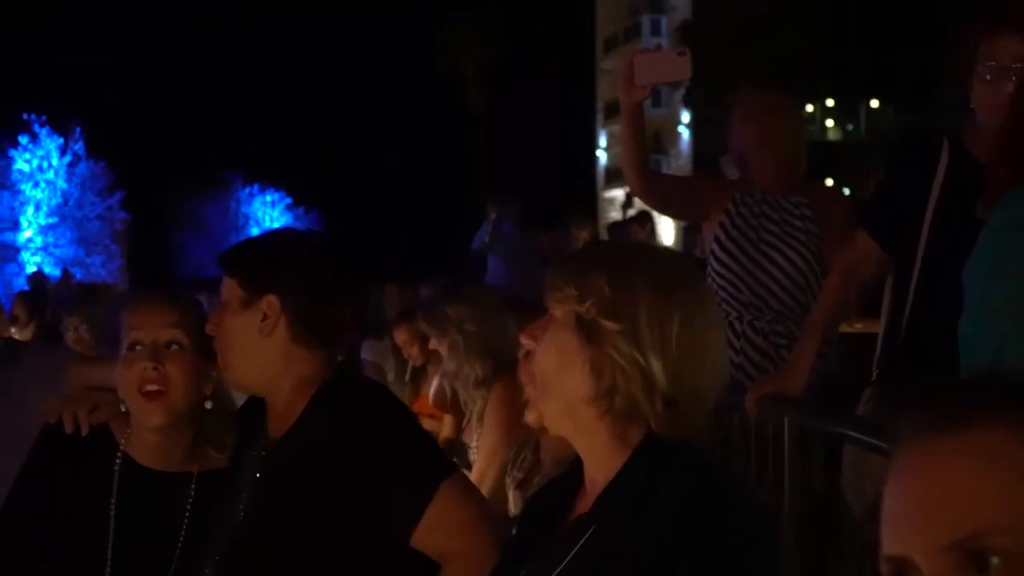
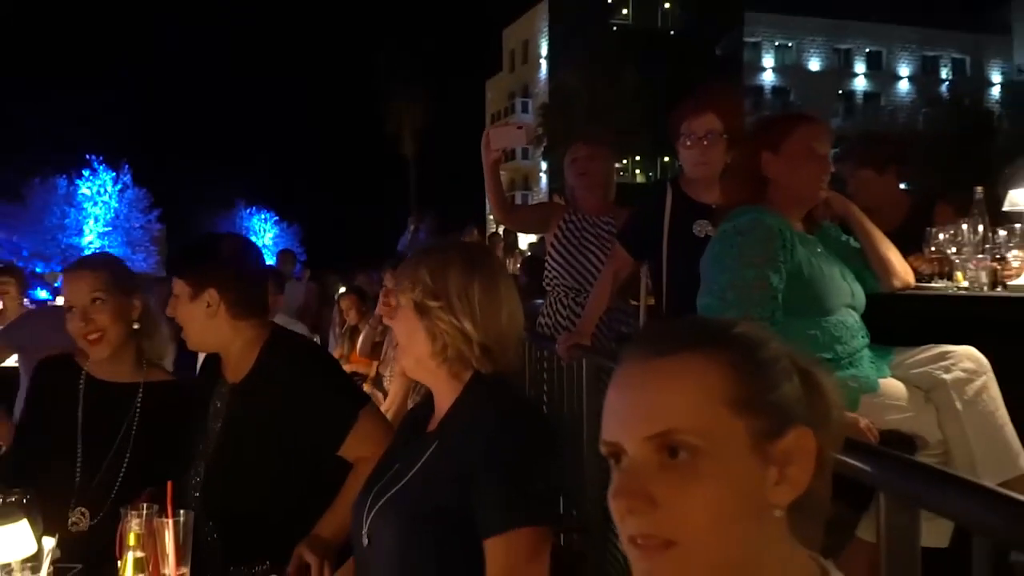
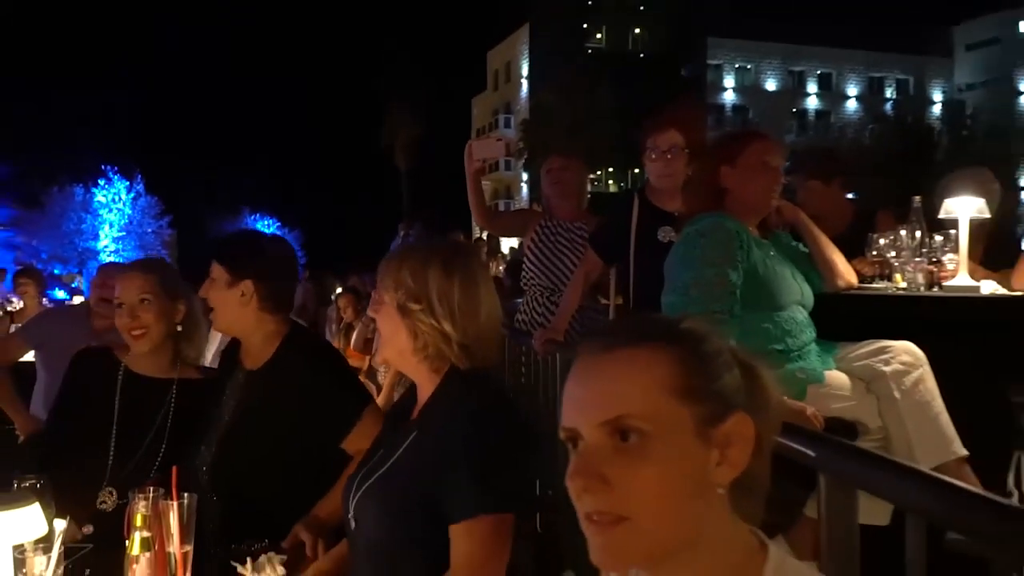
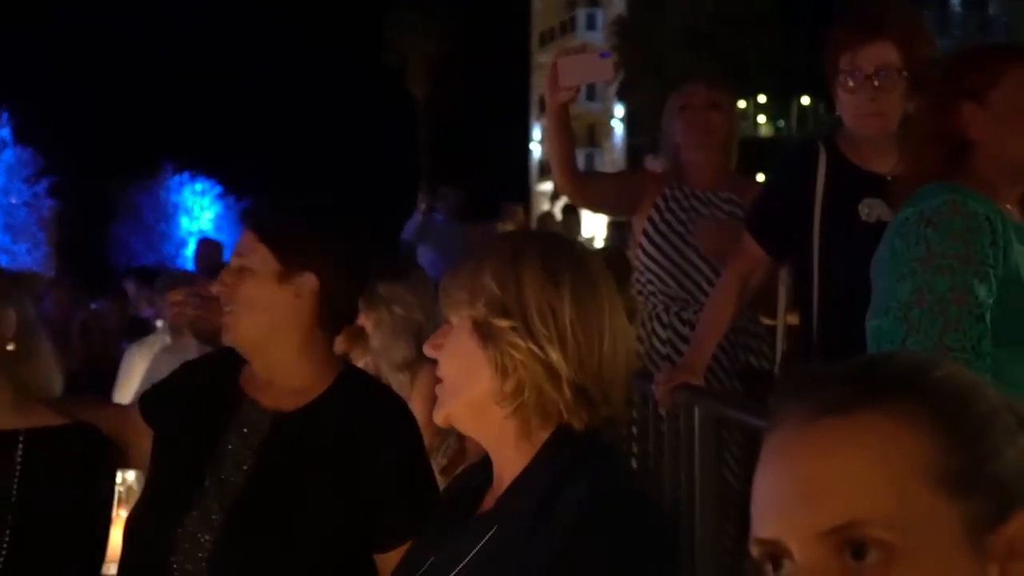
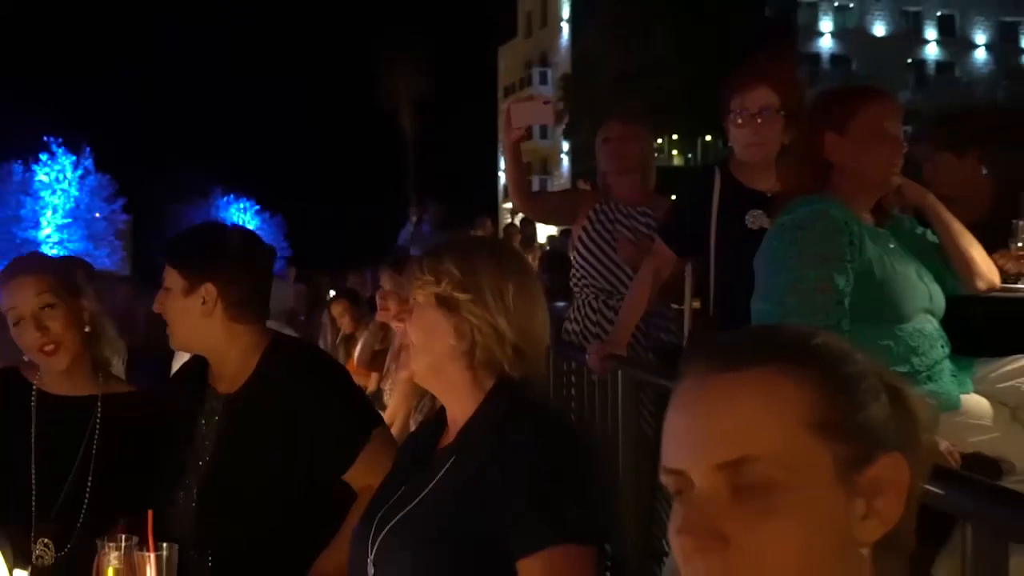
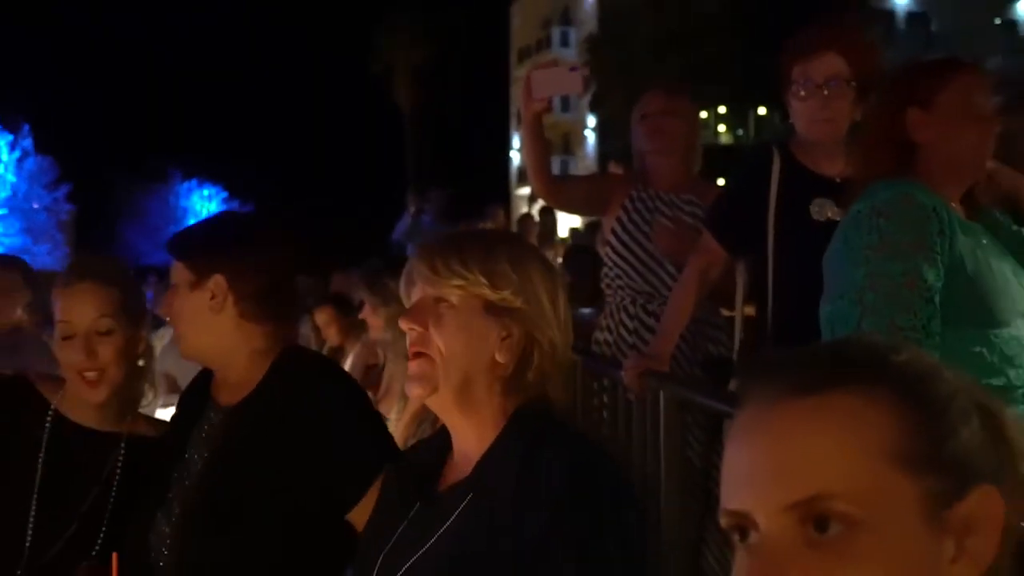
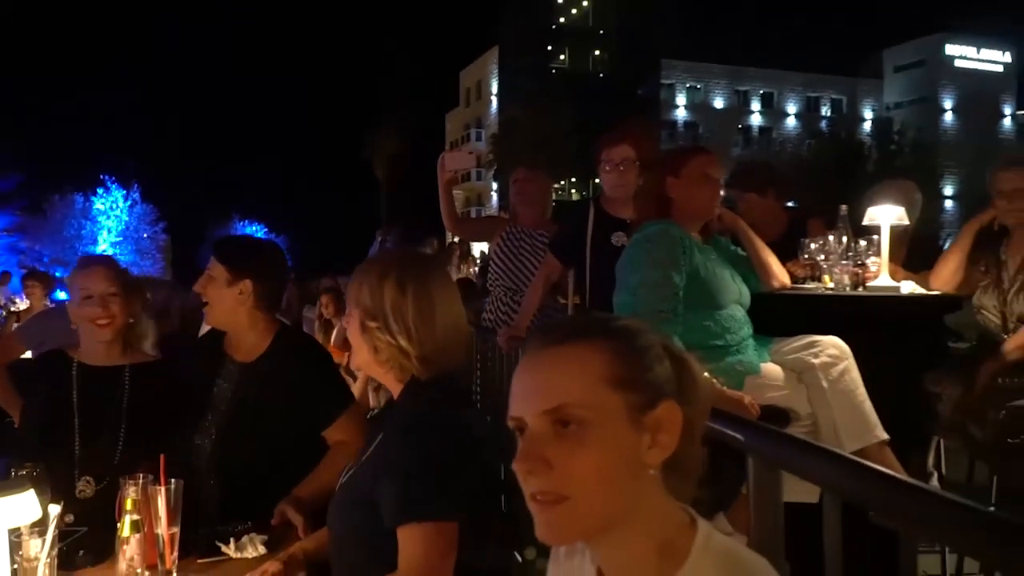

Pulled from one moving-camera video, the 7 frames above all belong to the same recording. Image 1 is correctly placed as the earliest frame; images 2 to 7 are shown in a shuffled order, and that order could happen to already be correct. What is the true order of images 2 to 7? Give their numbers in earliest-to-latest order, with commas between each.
4, 6, 5, 2, 3, 7
